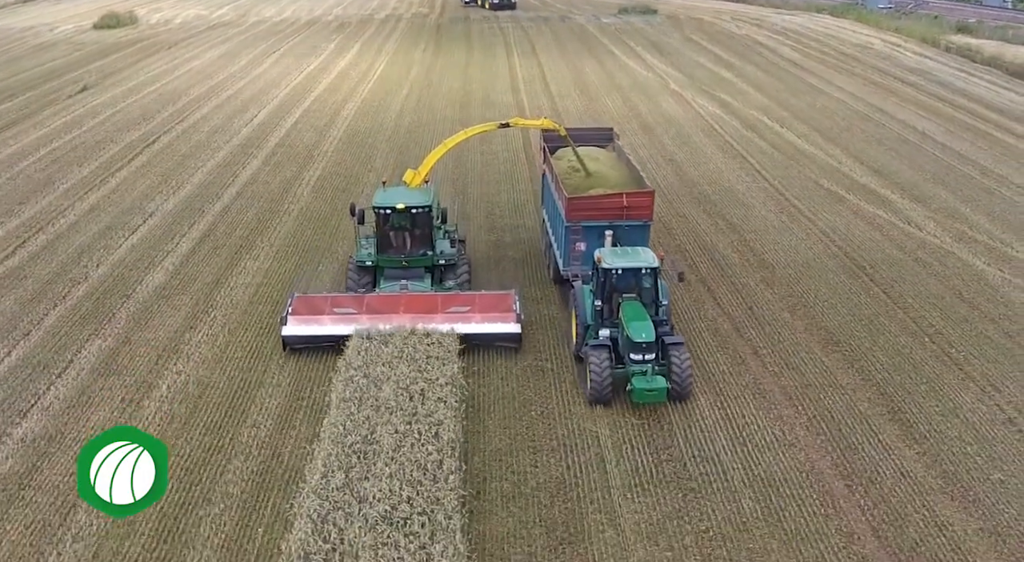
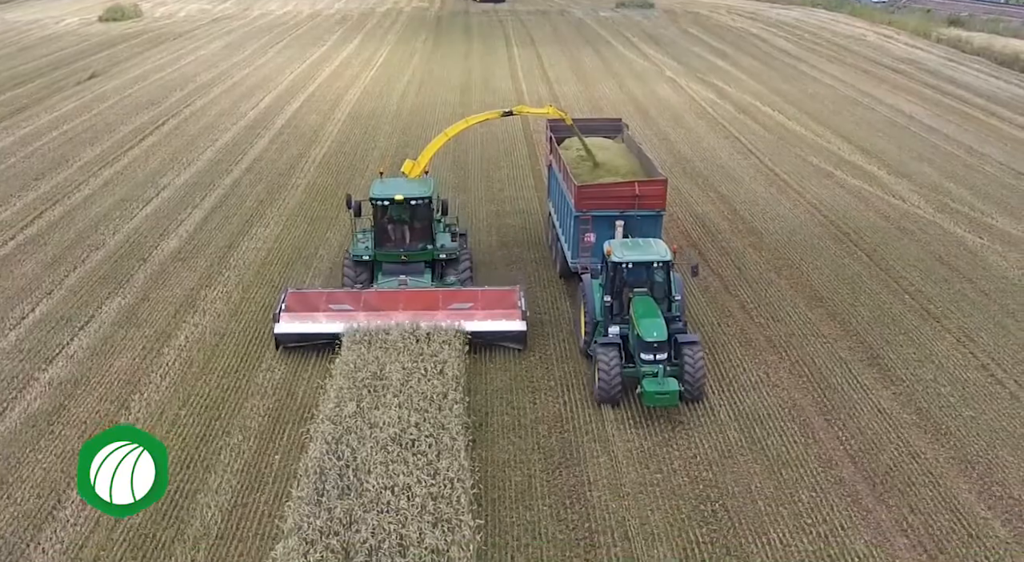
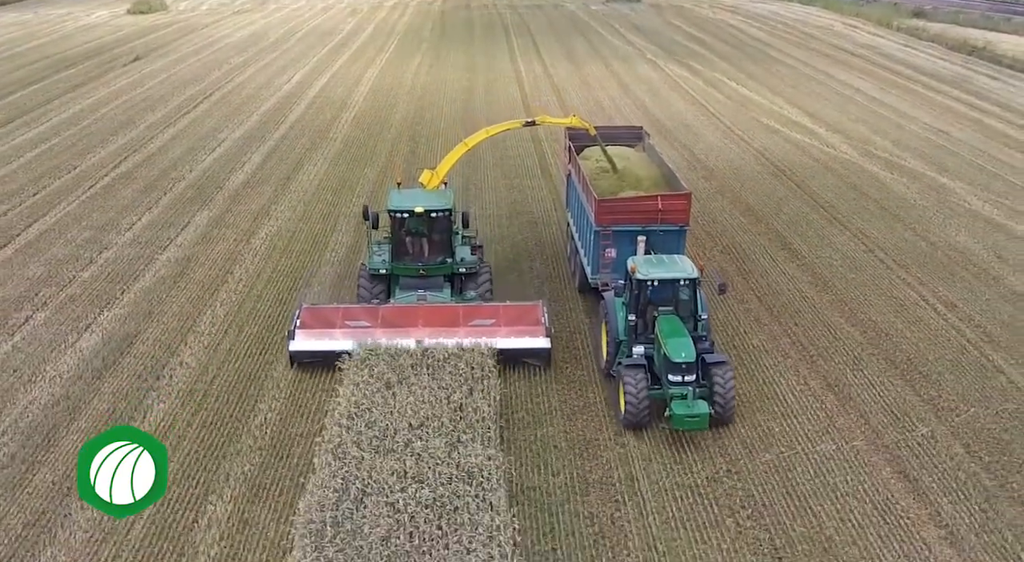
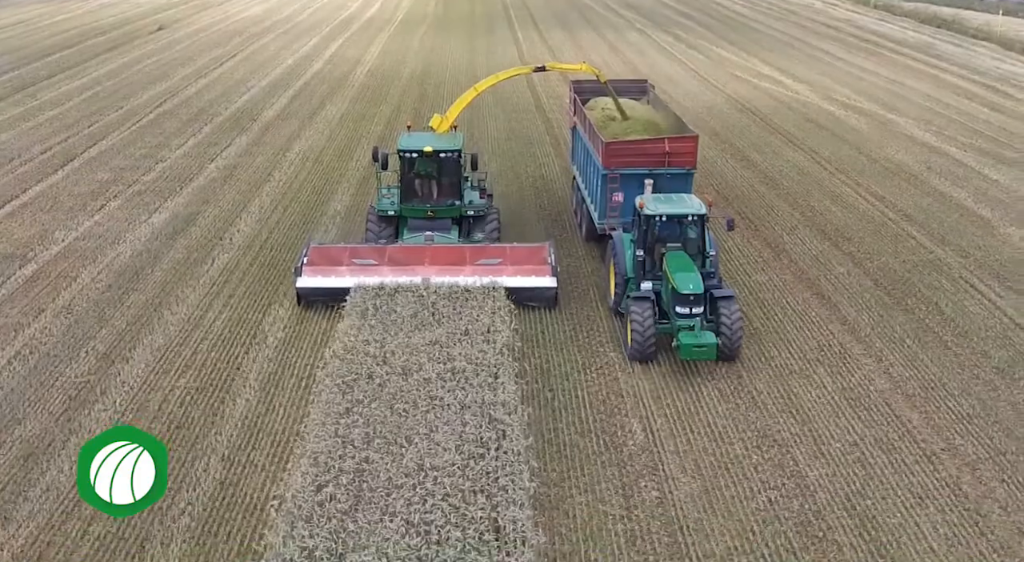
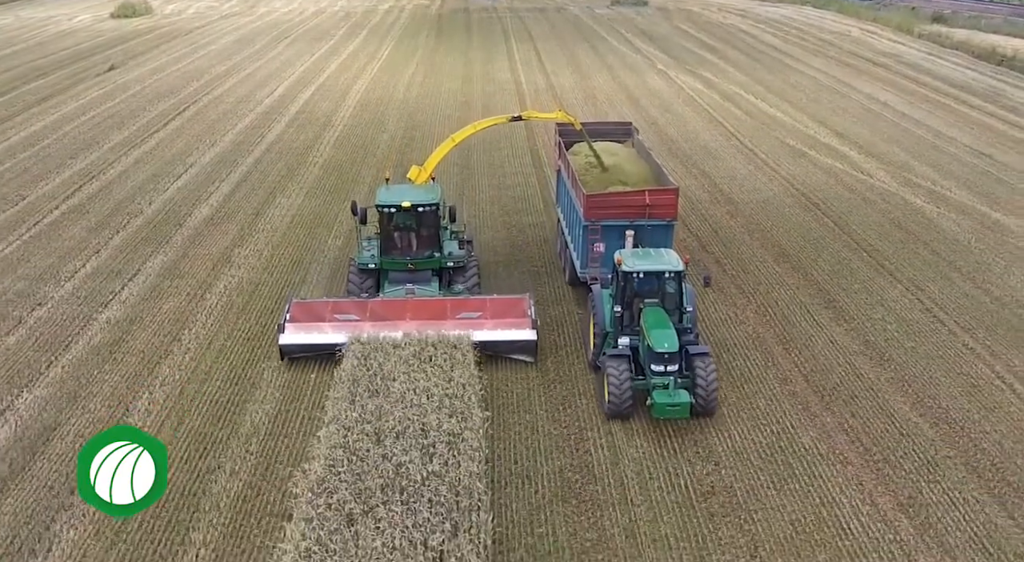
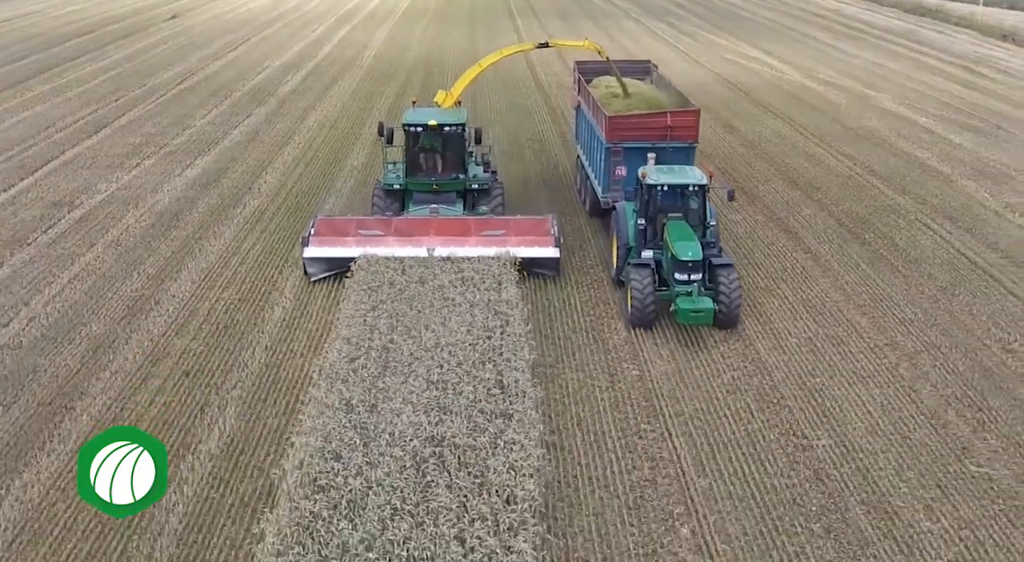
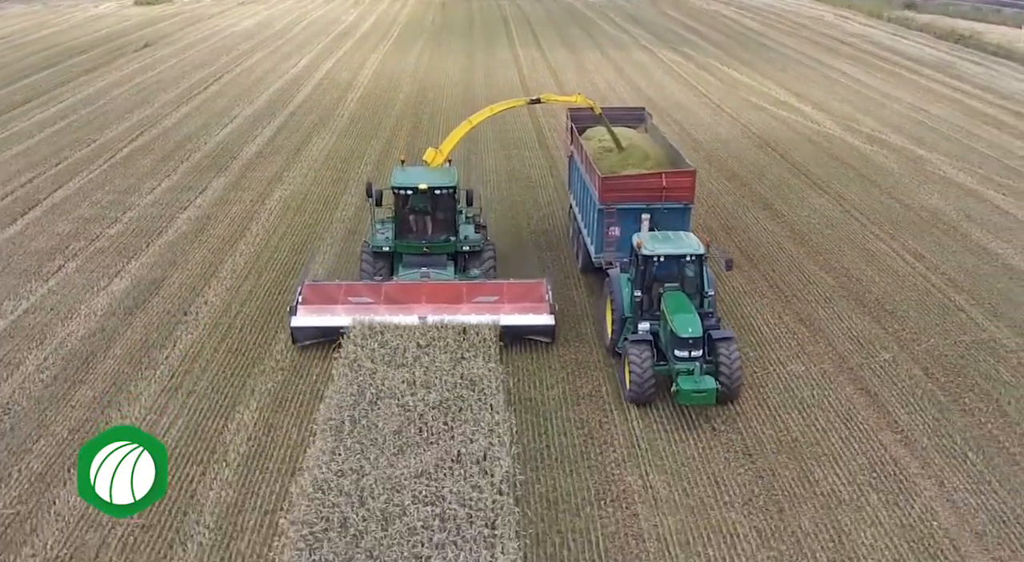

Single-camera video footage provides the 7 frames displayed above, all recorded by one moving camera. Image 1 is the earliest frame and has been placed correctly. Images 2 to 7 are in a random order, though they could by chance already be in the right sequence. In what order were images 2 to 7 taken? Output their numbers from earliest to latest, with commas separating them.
2, 5, 3, 7, 4, 6
